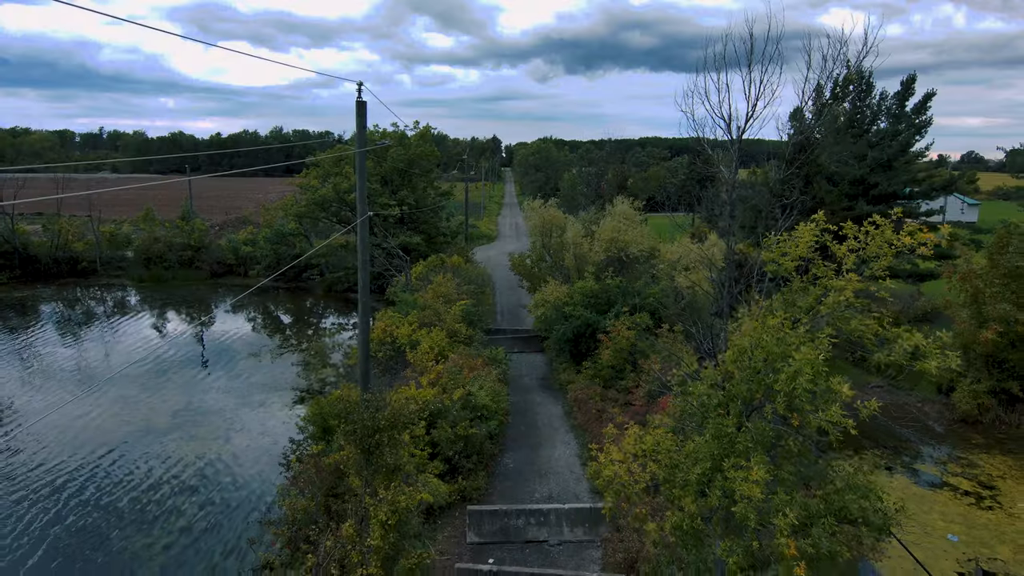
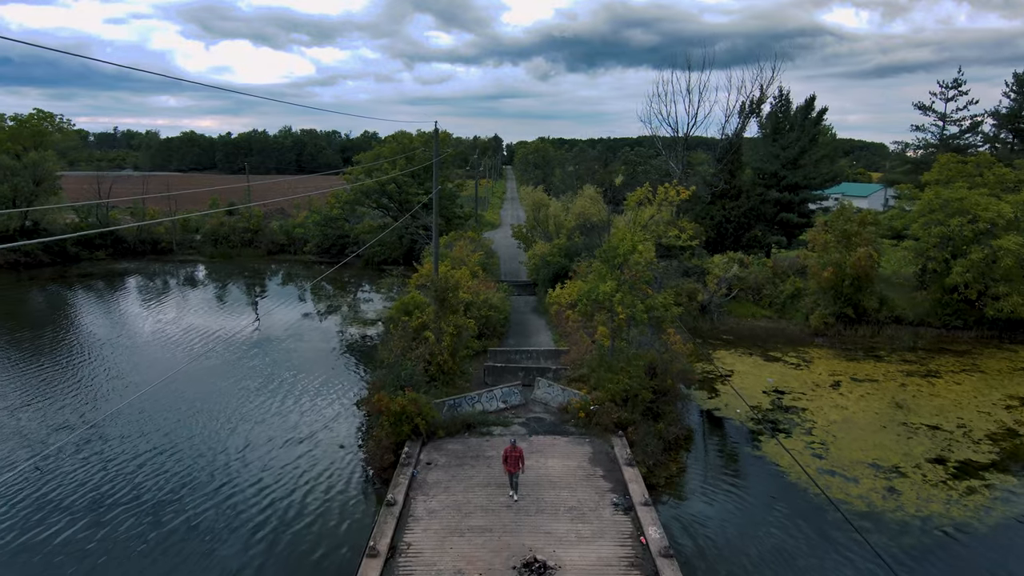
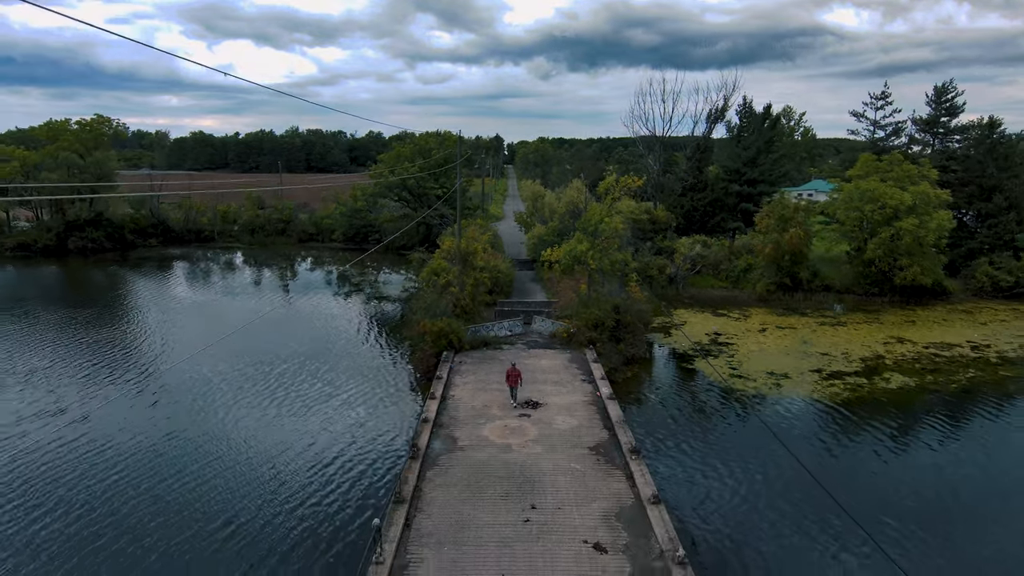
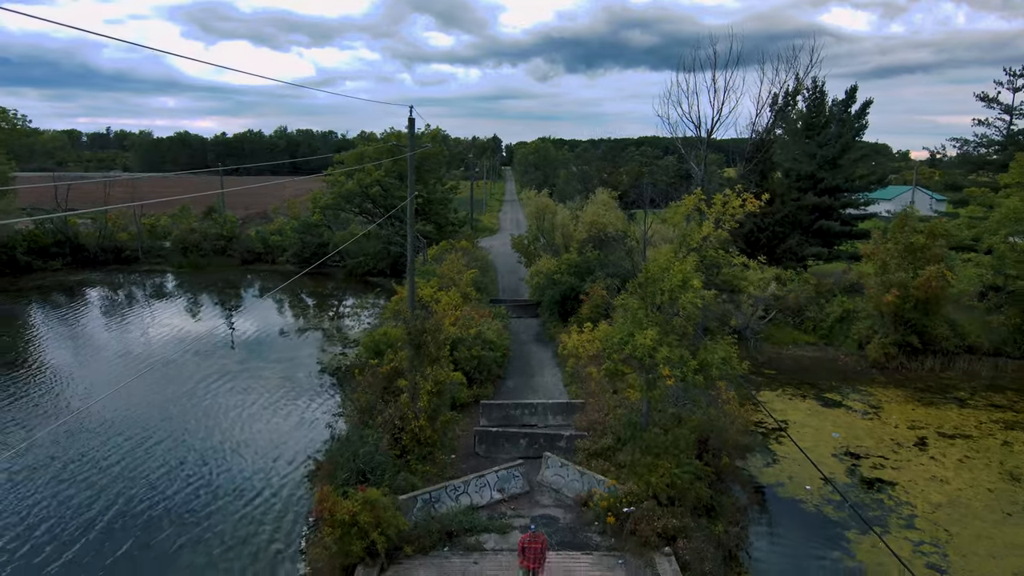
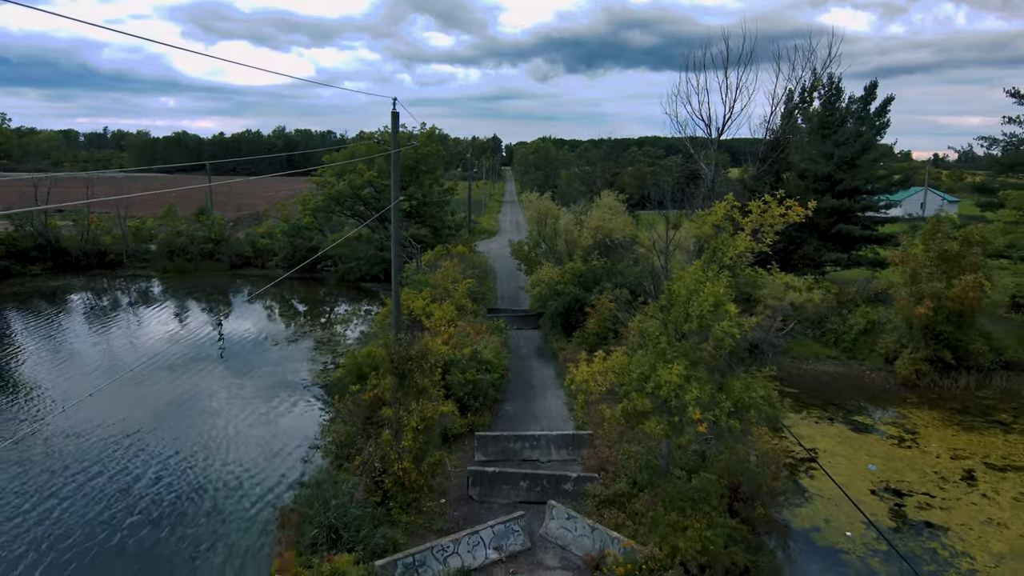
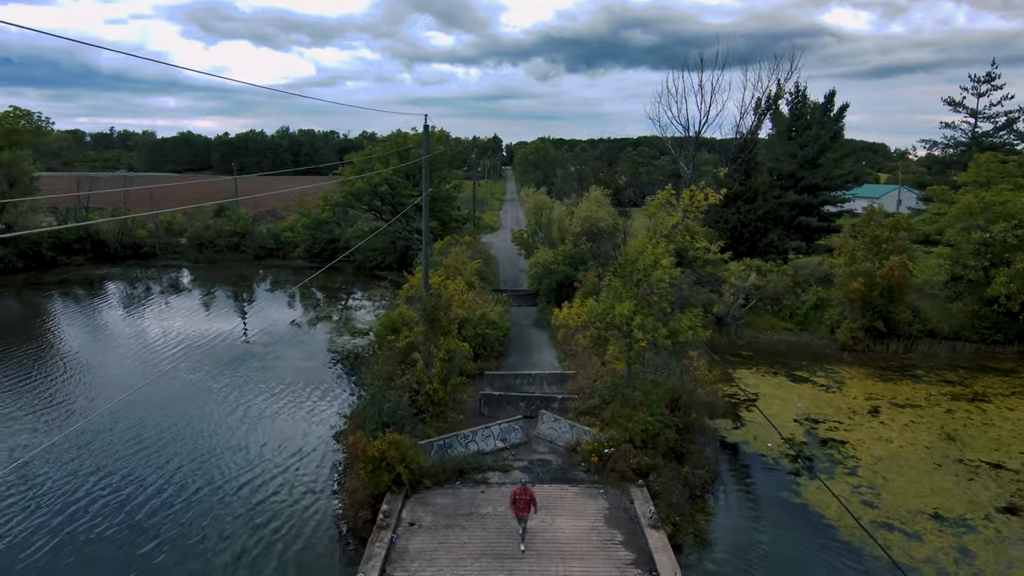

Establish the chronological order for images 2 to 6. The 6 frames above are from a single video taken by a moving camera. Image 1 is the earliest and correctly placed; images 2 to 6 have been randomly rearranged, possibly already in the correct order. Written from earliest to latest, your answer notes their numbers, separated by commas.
5, 4, 6, 2, 3
